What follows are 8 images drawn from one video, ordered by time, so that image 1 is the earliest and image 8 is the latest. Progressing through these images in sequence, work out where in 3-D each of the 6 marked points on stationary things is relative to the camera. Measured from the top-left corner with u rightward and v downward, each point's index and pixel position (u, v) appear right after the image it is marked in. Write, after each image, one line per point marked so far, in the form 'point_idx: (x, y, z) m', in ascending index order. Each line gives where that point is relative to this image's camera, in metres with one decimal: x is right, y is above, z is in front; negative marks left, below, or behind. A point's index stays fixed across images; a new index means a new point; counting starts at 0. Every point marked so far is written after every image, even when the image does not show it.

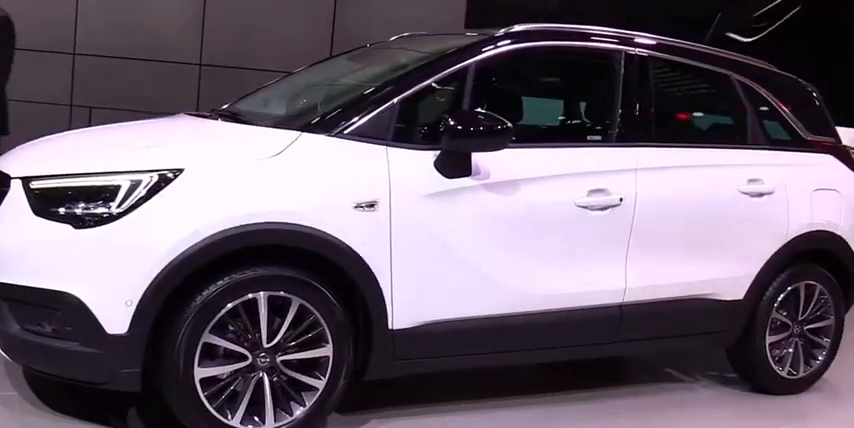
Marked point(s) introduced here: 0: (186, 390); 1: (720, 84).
0: (-0.9, -0.6, +3.3) m
1: (+1.4, +0.6, +4.5) m
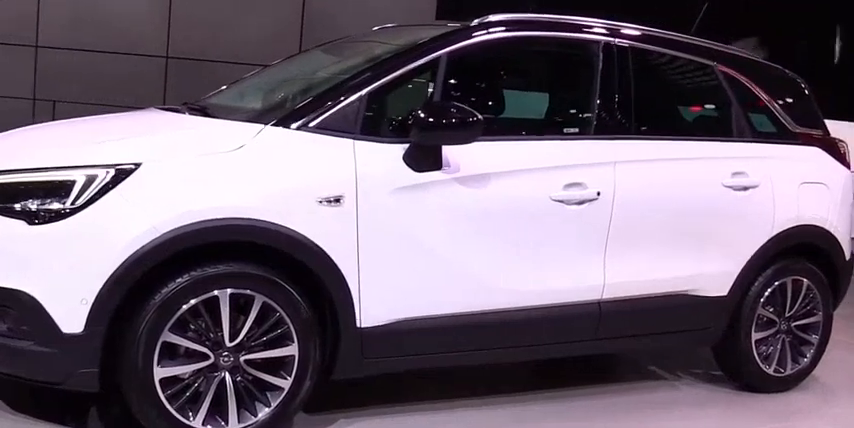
0: (-1.0, -0.6, +3.2) m
1: (+1.3, +0.7, +4.4) m
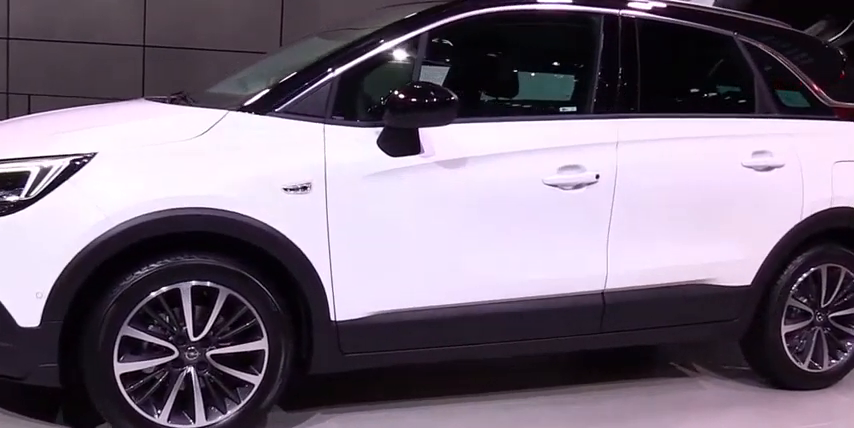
0: (-1.1, -0.6, +3.2) m
1: (+1.3, +0.7, +4.1) m
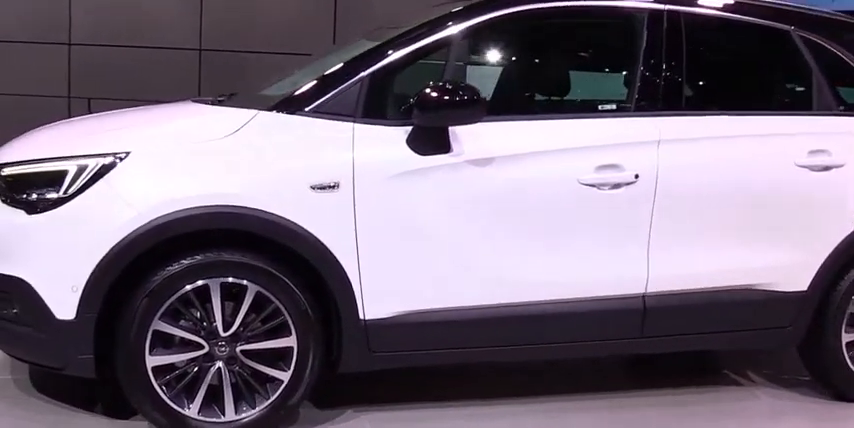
0: (-1.0, -0.6, +3.2) m
1: (+1.5, +0.7, +3.9) m
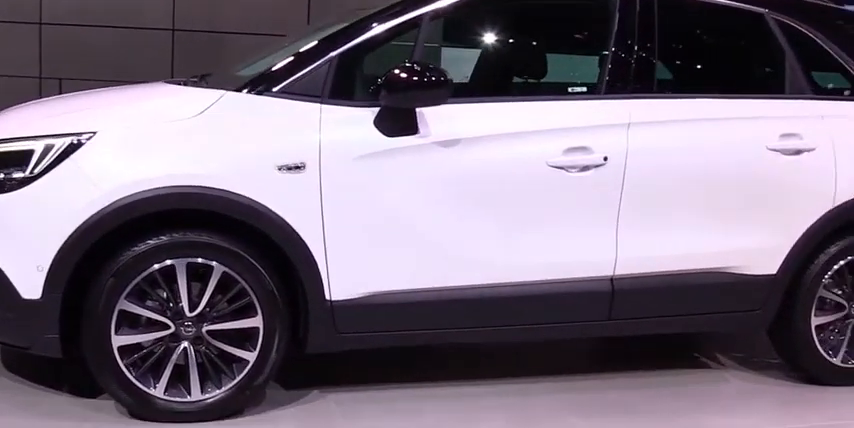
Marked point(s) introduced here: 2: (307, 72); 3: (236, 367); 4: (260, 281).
0: (-1.1, -0.5, +3.3) m
1: (+1.4, +0.8, +3.9) m
2: (-0.4, +0.5, +3.4) m
3: (-0.7, -0.6, +3.4) m
4: (-0.6, -0.2, +3.3) m
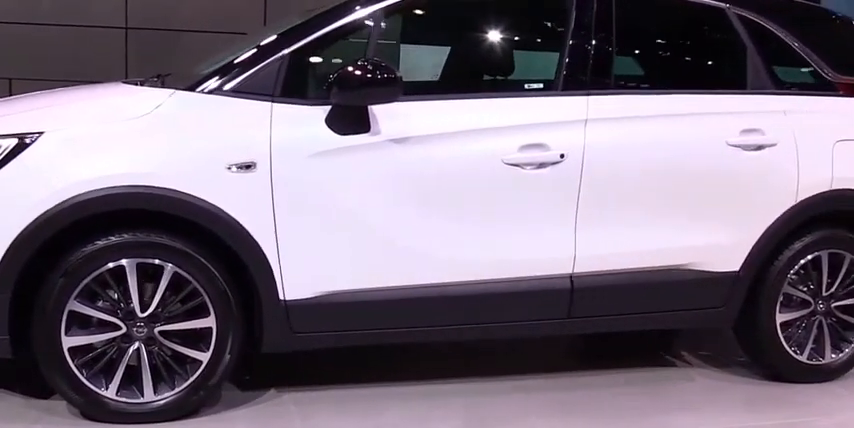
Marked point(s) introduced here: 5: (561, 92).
0: (-1.3, -0.5, +3.2) m
1: (+1.2, +0.8, +3.9) m
2: (-0.6, +0.5, +3.4) m
3: (-0.9, -0.6, +3.4) m
4: (-0.8, -0.2, +3.3) m
5: (+0.5, +0.5, +3.6) m
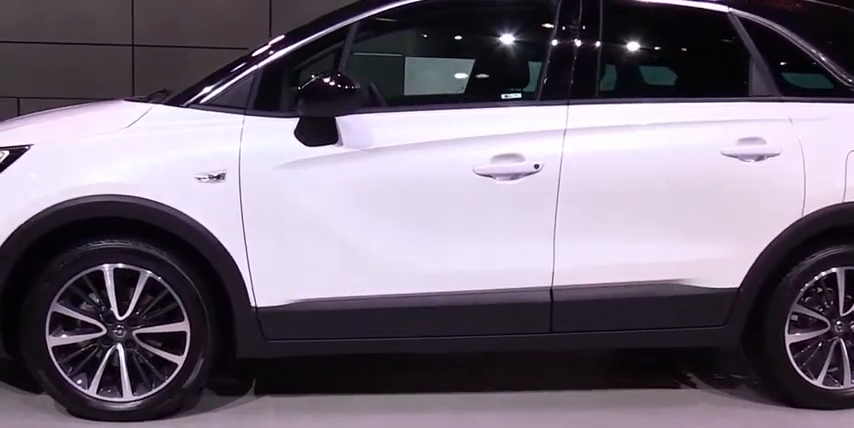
0: (-1.4, -0.5, +3.5) m
1: (+1.1, +0.8, +3.7) m
2: (-0.7, +0.5, +3.5) m
3: (-1.0, -0.6, +3.5) m
4: (-0.9, -0.3, +3.5) m
5: (+0.4, +0.4, +3.6) m
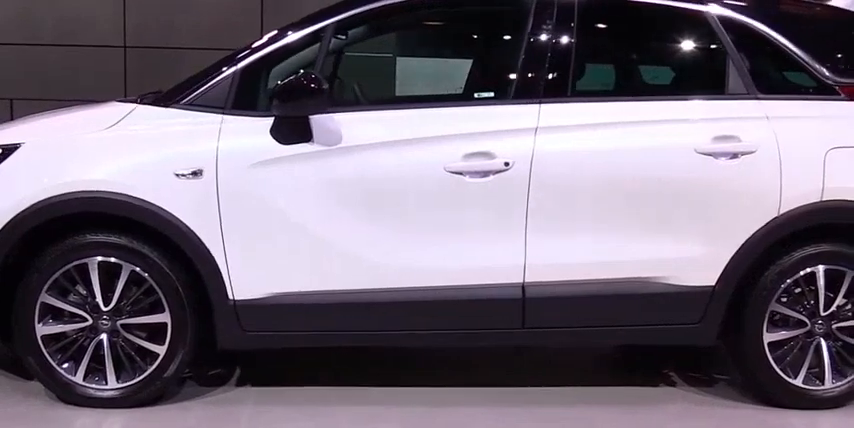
0: (-1.5, -0.5, +3.6) m
1: (+1.0, +0.8, +3.7) m
2: (-0.8, +0.5, +3.6) m
3: (-1.1, -0.6, +3.7) m
4: (-1.0, -0.3, +3.6) m
5: (+0.3, +0.4, +3.6) m
